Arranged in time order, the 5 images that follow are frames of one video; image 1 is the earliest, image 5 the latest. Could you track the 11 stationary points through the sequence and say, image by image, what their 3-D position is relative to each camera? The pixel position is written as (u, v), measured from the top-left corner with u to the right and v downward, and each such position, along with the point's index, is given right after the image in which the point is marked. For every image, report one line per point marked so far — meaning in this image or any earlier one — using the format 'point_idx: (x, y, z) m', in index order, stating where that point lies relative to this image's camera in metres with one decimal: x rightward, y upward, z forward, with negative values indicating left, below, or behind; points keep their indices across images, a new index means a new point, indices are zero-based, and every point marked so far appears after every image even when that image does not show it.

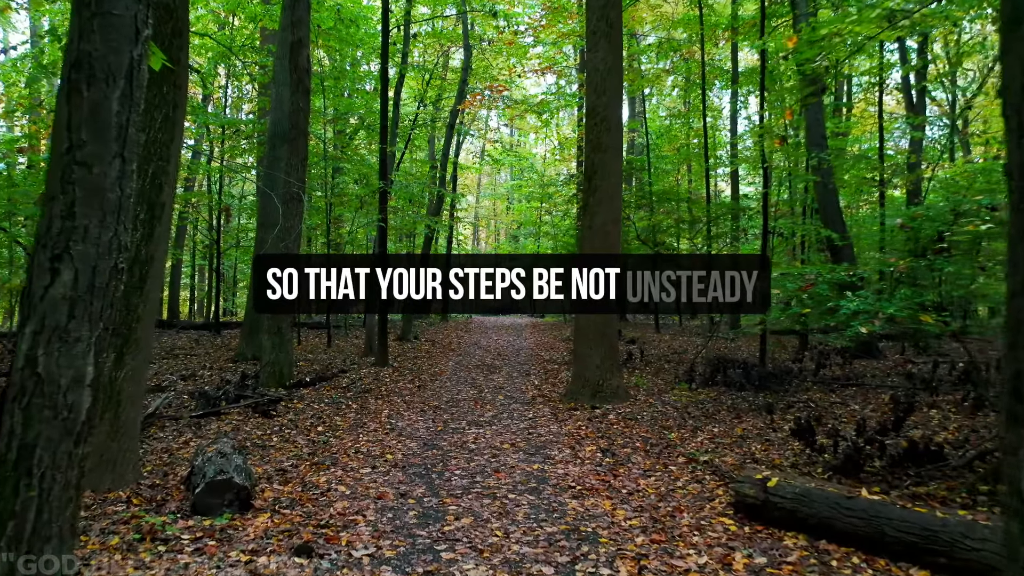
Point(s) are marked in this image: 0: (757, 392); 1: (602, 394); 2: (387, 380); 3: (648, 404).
0: (+4.1, -1.8, +8.5) m
1: (+1.4, -1.6, +7.7) m
2: (-2.5, -1.8, +10.0) m
3: (+2.1, -1.8, +7.7) m
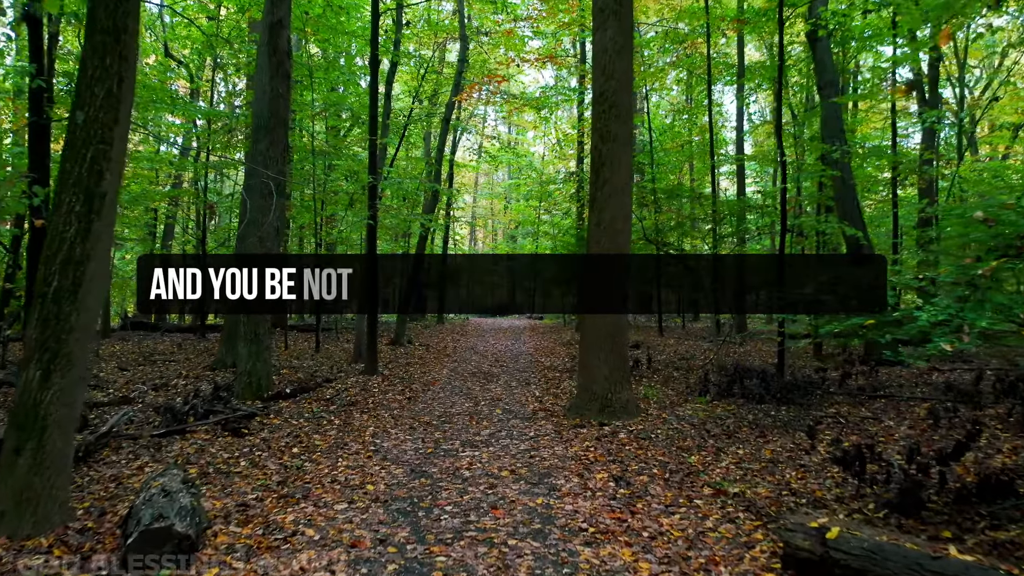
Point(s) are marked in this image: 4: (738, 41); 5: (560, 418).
0: (+4.1, -1.8, +7.7) m
1: (+1.4, -1.7, +7.0) m
2: (-2.5, -1.9, +9.2) m
3: (+2.1, -1.9, +7.0) m
4: (+8.3, +9.1, +18.6) m
5: (+0.7, -1.9, +7.3) m
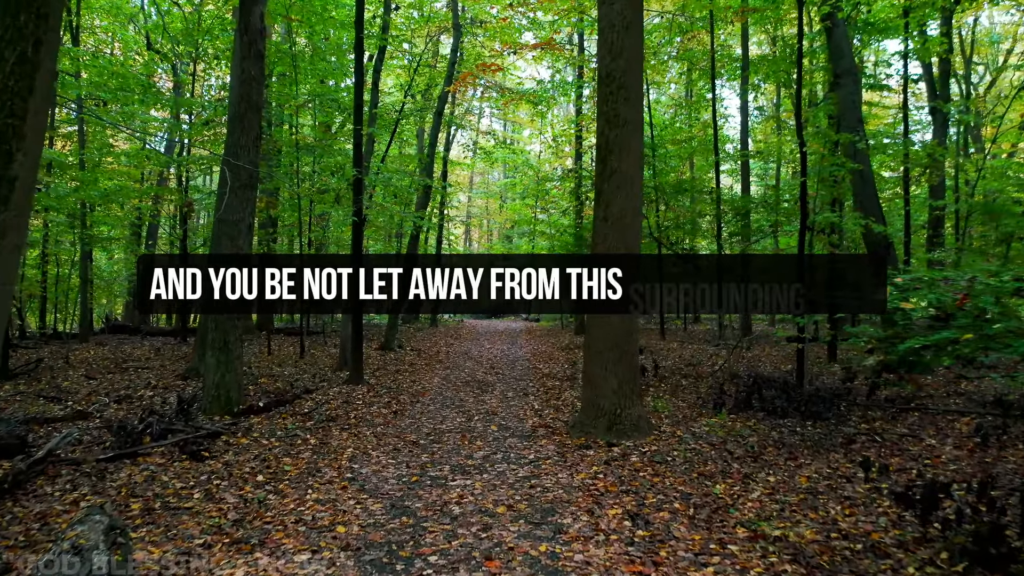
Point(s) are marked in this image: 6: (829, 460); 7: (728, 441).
0: (+4.1, -1.9, +7.0) m
1: (+1.3, -1.7, +6.2) m
2: (-2.6, -1.9, +8.4) m
3: (+2.0, -1.9, +6.2) m
4: (+8.2, +9.0, +17.9) m
5: (+0.7, -1.9, +6.5) m
6: (+3.5, -1.9, +5.6) m
7: (+2.7, -1.9, +6.2) m
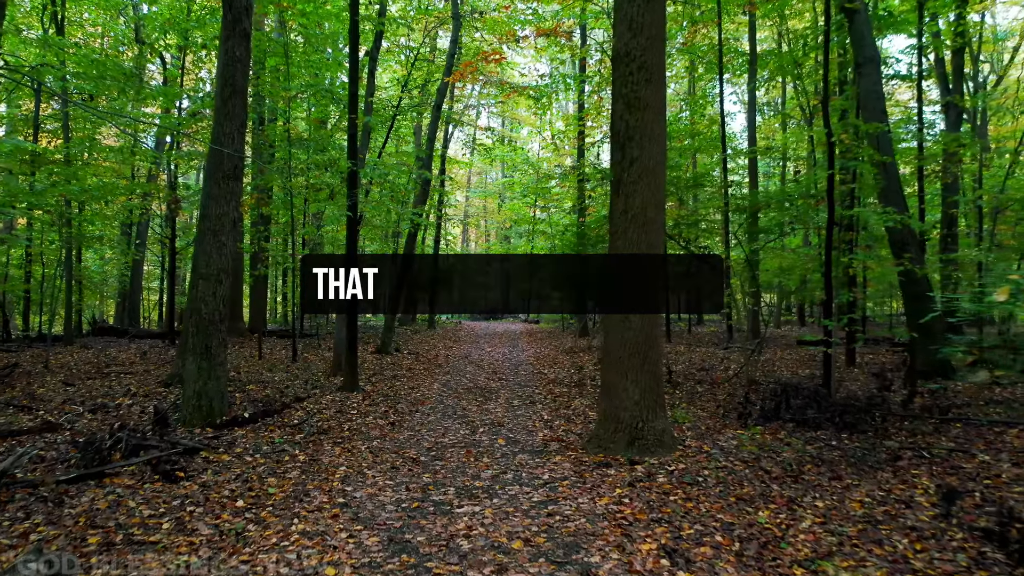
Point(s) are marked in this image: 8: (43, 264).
0: (+4.2, -1.9, +6.4) m
1: (+1.4, -1.7, +5.6) m
2: (-2.5, -1.9, +7.8) m
3: (+2.2, -1.9, +5.6) m
4: (+8.2, +9.0, +17.4) m
5: (+0.8, -1.9, +5.9) m
6: (+3.7, -1.9, +5.0) m
7: (+2.8, -1.9, +5.6) m
8: (-18.2, +0.9, +19.5) m
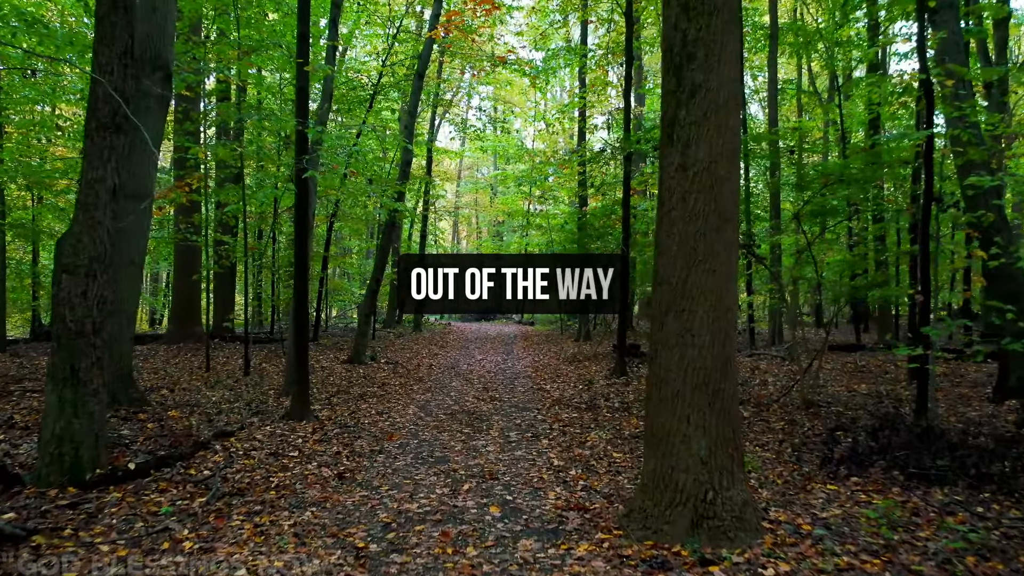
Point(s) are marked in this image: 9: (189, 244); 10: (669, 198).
0: (+4.2, -1.8, +4.5) m
1: (+1.4, -1.7, +3.6) m
2: (-2.5, -1.9, +5.8) m
3: (+2.1, -1.9, +3.6) m
4: (+8.0, +9.1, +15.5) m
5: (+0.8, -1.9, +3.9) m
6: (+3.7, -1.9, +3.1) m
7: (+2.8, -1.9, +3.7) m
8: (-18.4, +0.9, +17.2) m
9: (-9.6, +1.3, +15.0) m
10: (+1.2, +0.7, +3.9) m
